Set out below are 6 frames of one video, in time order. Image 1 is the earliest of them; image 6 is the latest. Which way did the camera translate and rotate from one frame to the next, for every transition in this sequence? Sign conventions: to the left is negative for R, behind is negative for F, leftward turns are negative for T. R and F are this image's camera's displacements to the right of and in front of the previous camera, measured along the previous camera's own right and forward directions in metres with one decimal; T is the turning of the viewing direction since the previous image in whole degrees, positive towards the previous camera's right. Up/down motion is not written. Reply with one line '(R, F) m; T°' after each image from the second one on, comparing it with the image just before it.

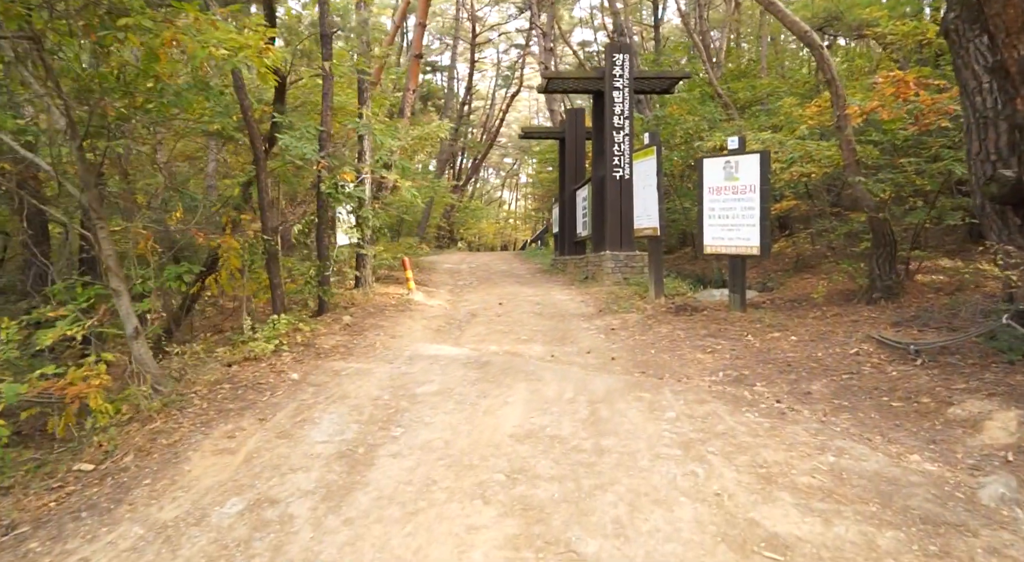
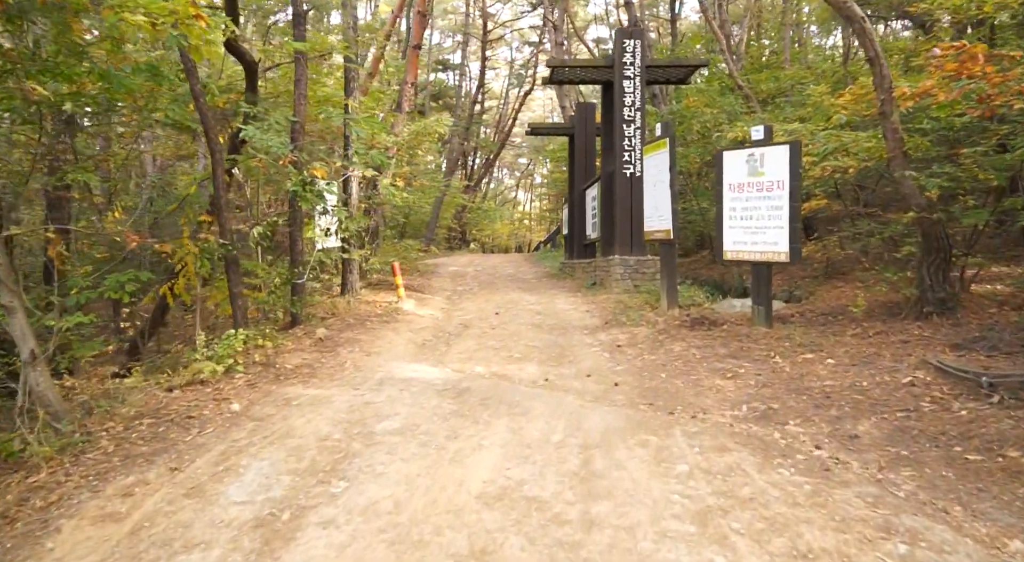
(+0.3, +1.1) m; -1°
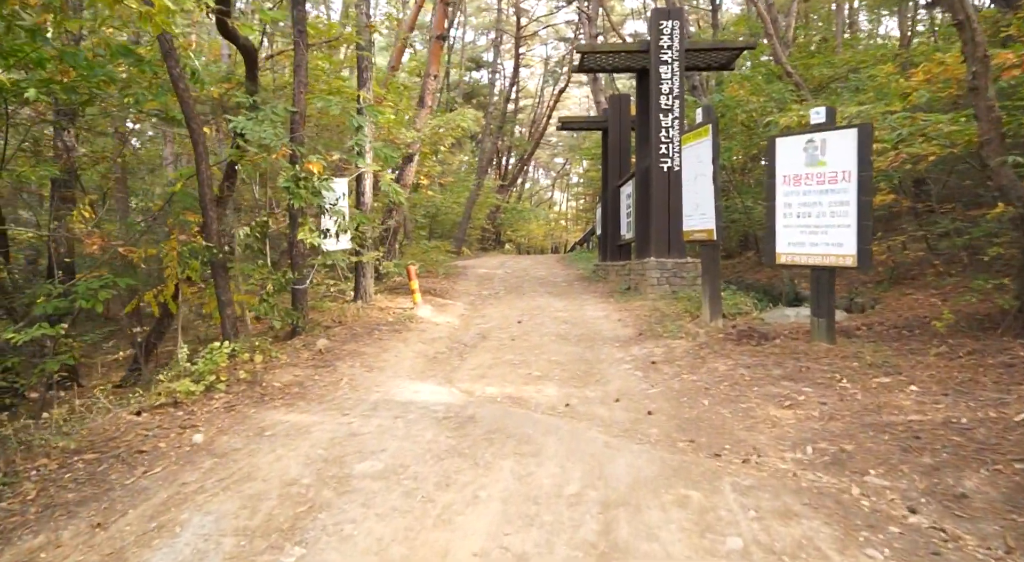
(+0.2, +1.0) m; -3°
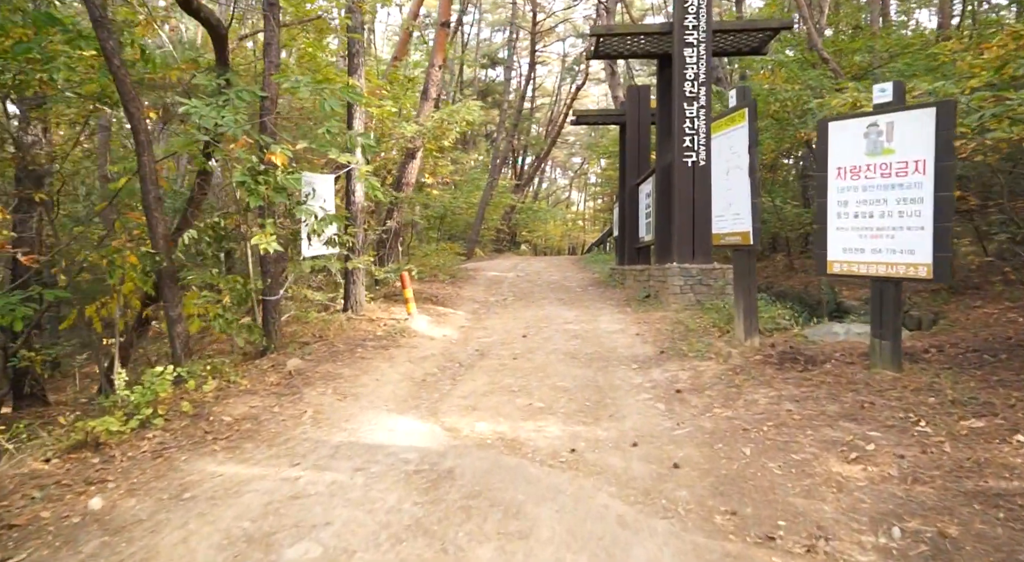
(+0.2, +1.1) m; -2°
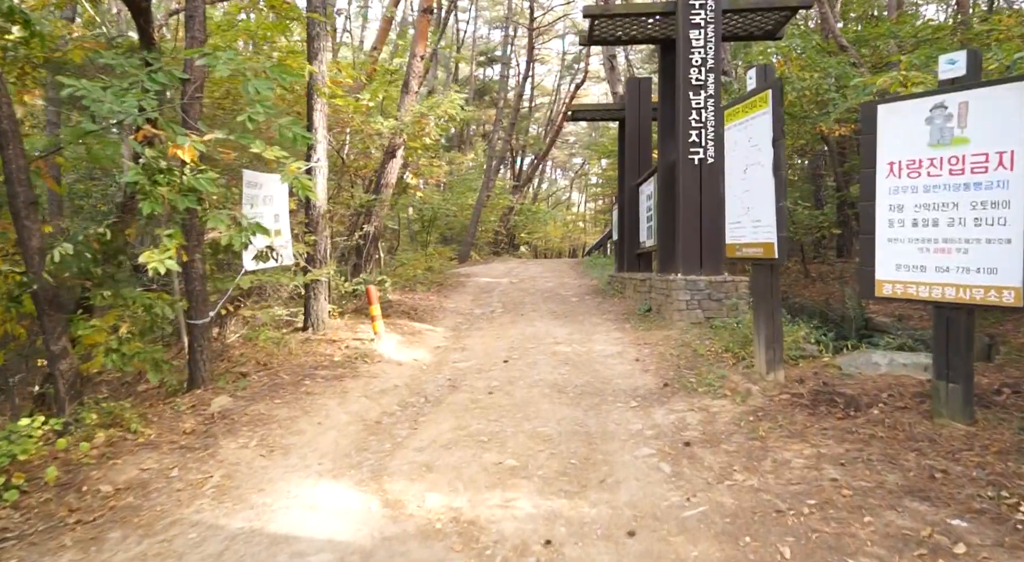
(+0.3, +1.2) m; 0°
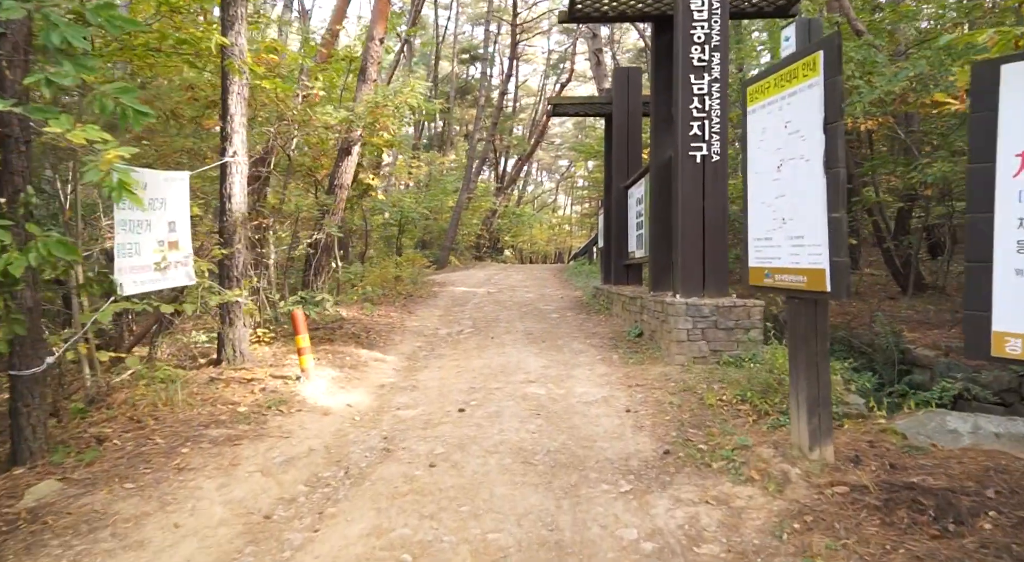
(+0.3, +1.6) m; +1°
